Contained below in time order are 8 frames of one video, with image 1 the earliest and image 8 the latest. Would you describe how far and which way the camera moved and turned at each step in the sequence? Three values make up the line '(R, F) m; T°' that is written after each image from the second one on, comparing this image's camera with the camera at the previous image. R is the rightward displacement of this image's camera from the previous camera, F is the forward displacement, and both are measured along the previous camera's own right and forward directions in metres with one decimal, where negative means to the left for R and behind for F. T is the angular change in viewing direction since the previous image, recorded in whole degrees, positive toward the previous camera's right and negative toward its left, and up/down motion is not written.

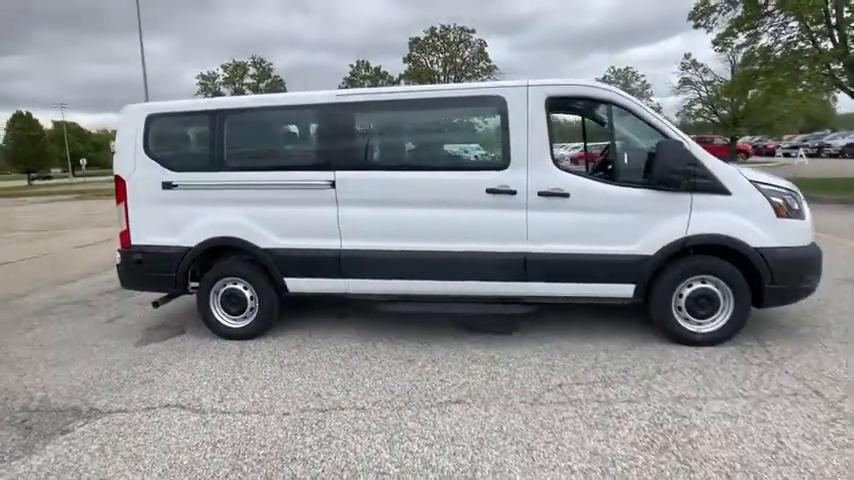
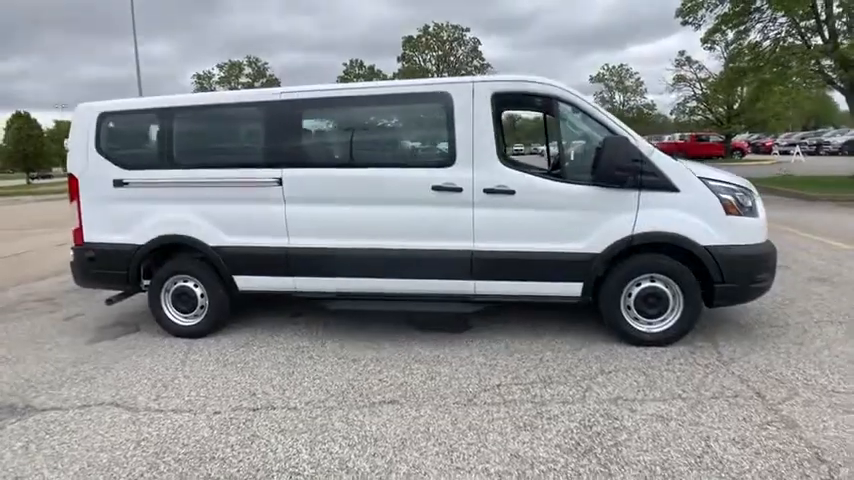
(+0.5, +0.1) m; 0°
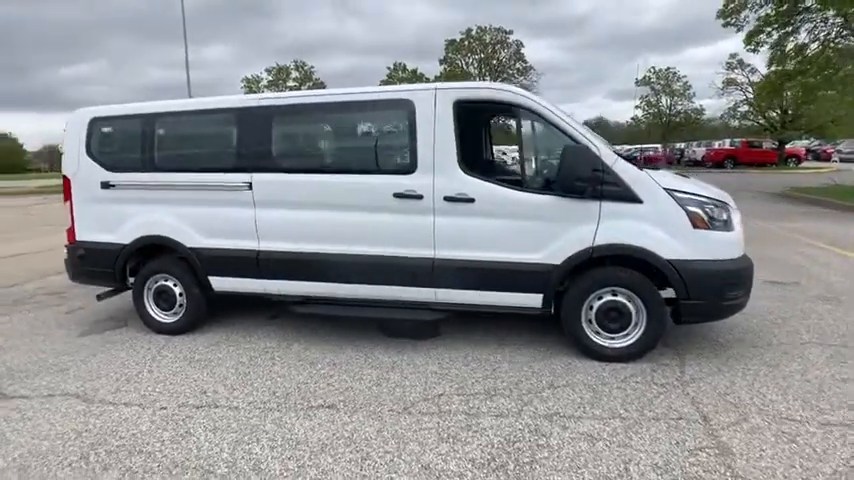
(+0.7, 0.0) m; -5°
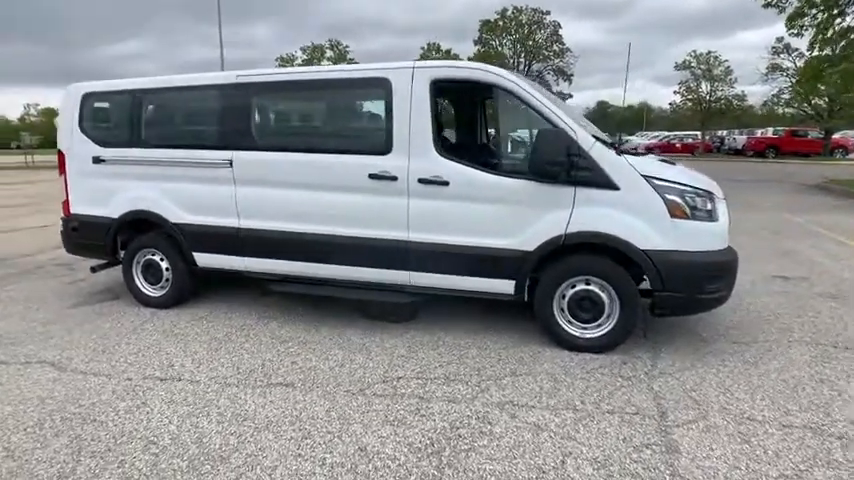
(+0.5, +0.1) m; -3°
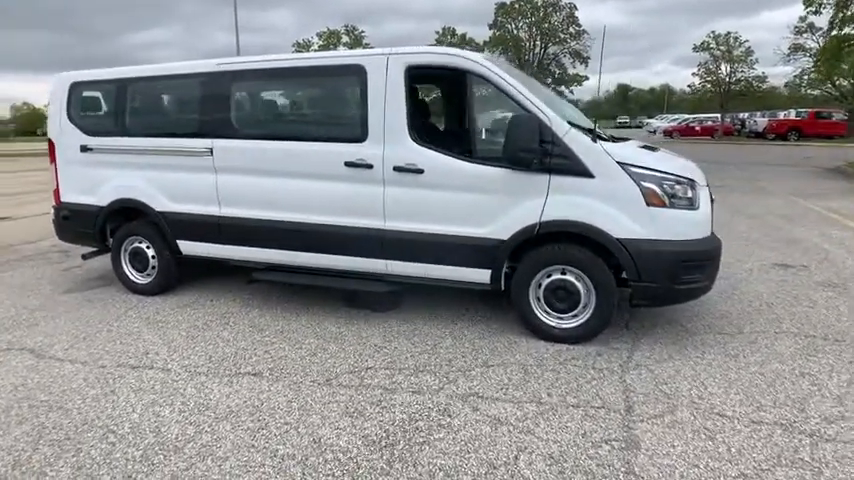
(+0.3, +0.1) m; -2°
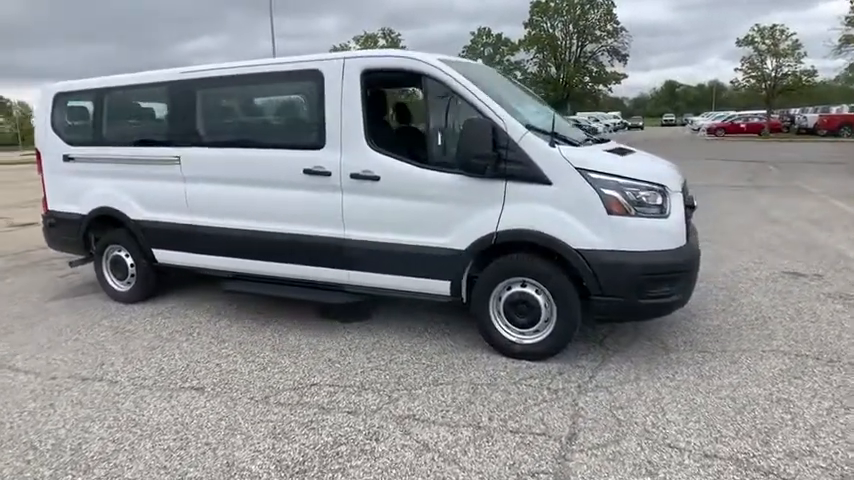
(+0.6, +0.2) m; -4°
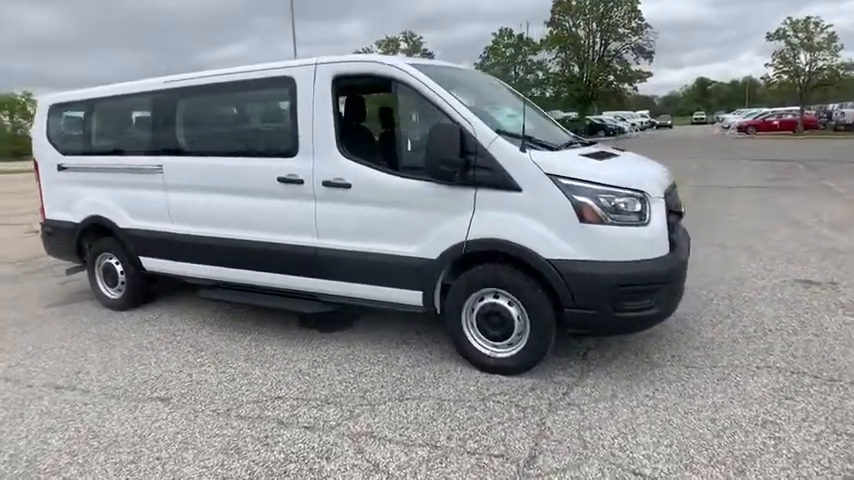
(+0.4, +0.1) m; -3°
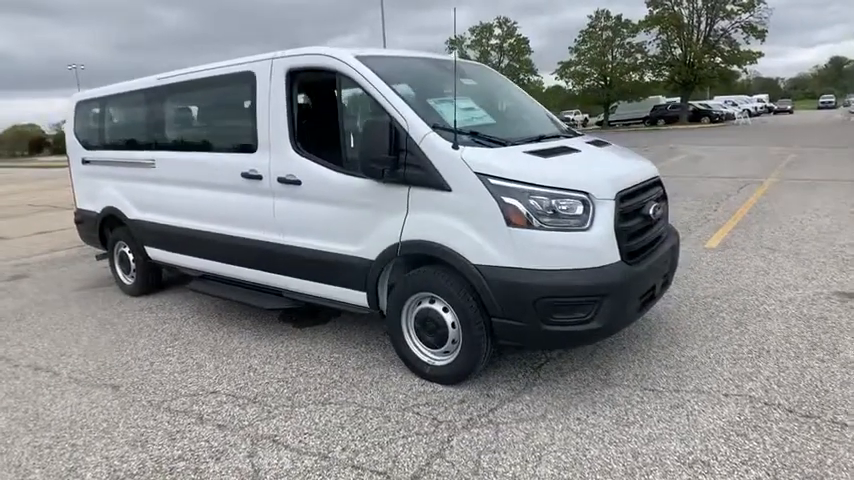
(+1.0, +0.2) m; -10°
